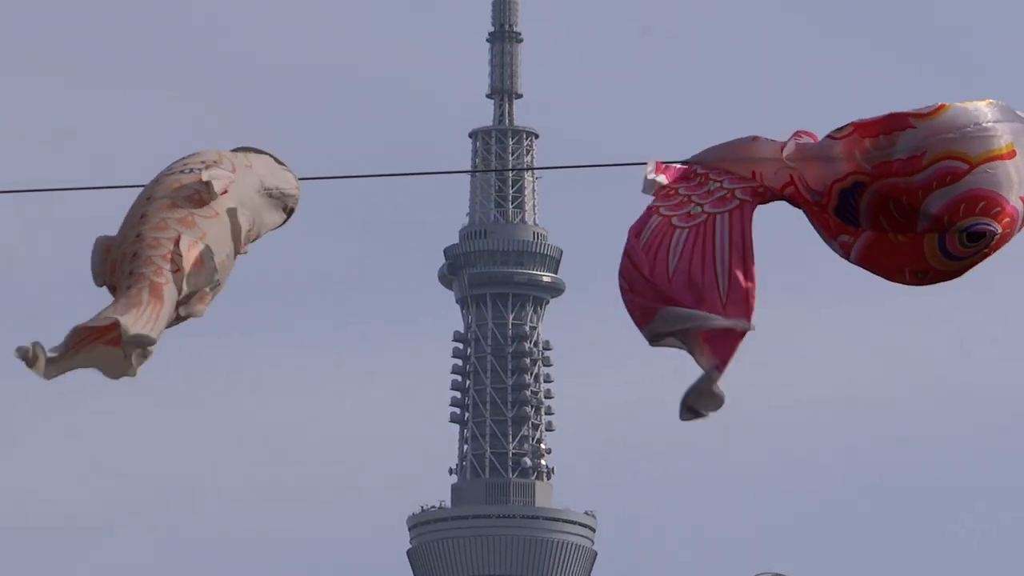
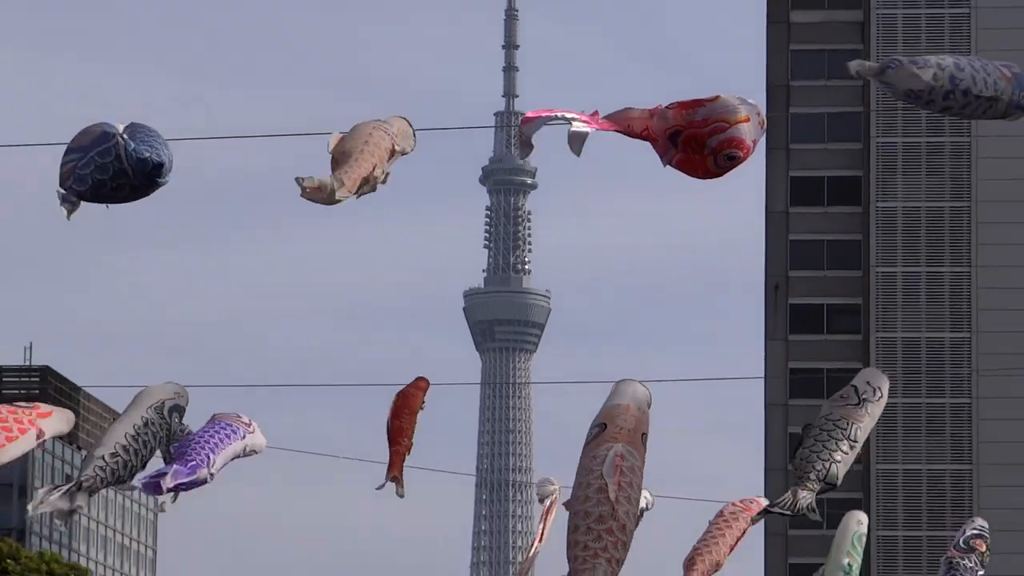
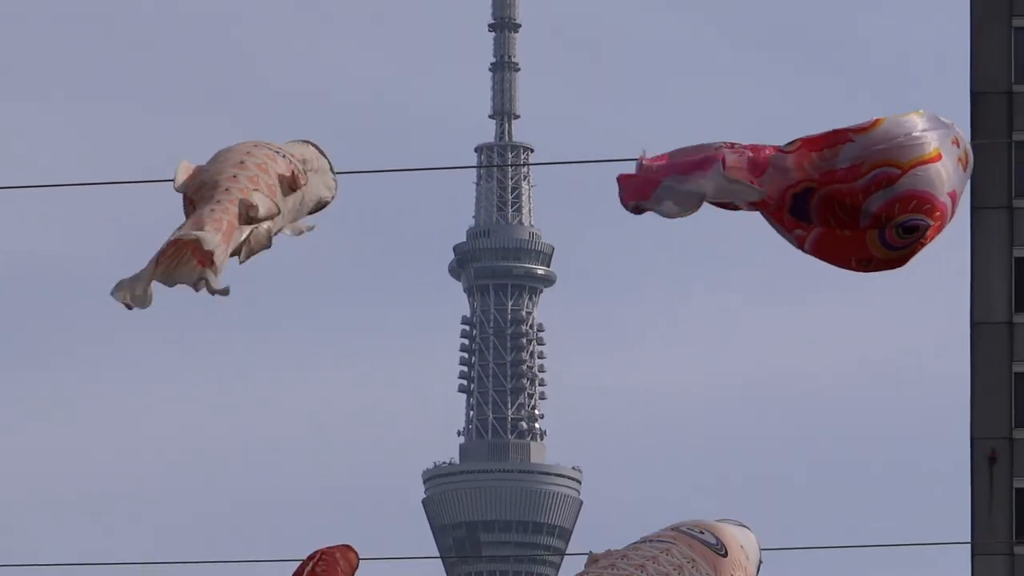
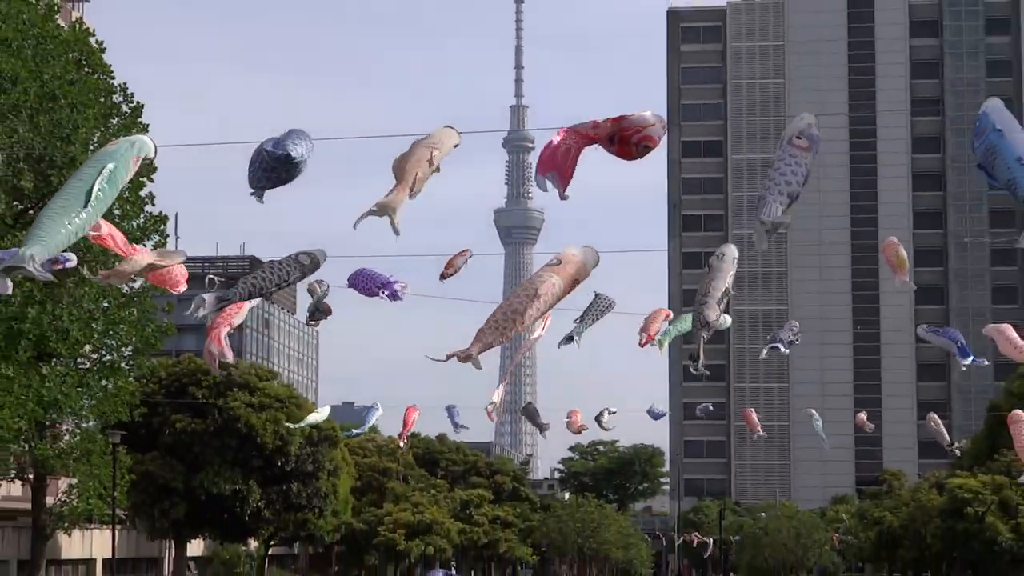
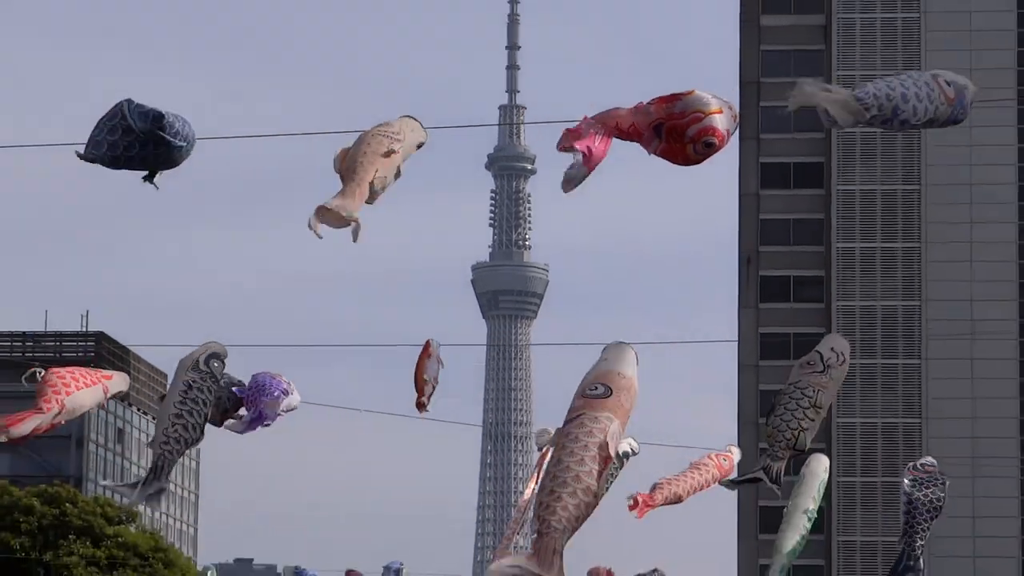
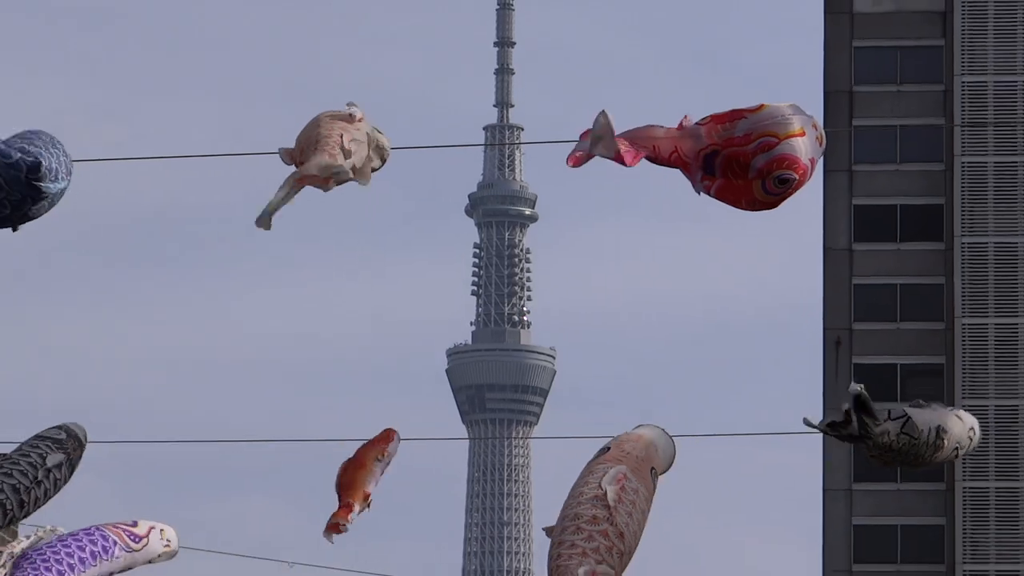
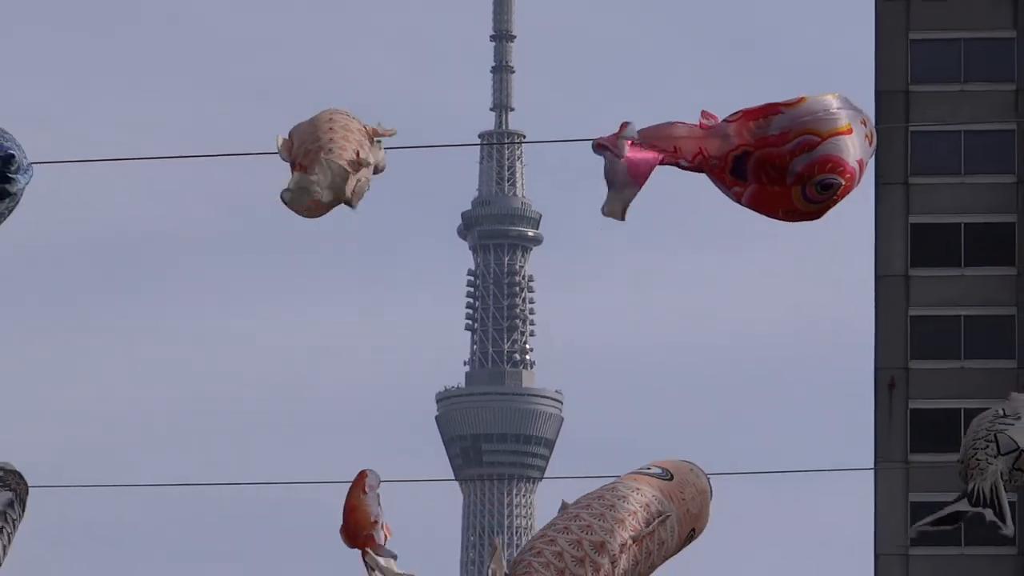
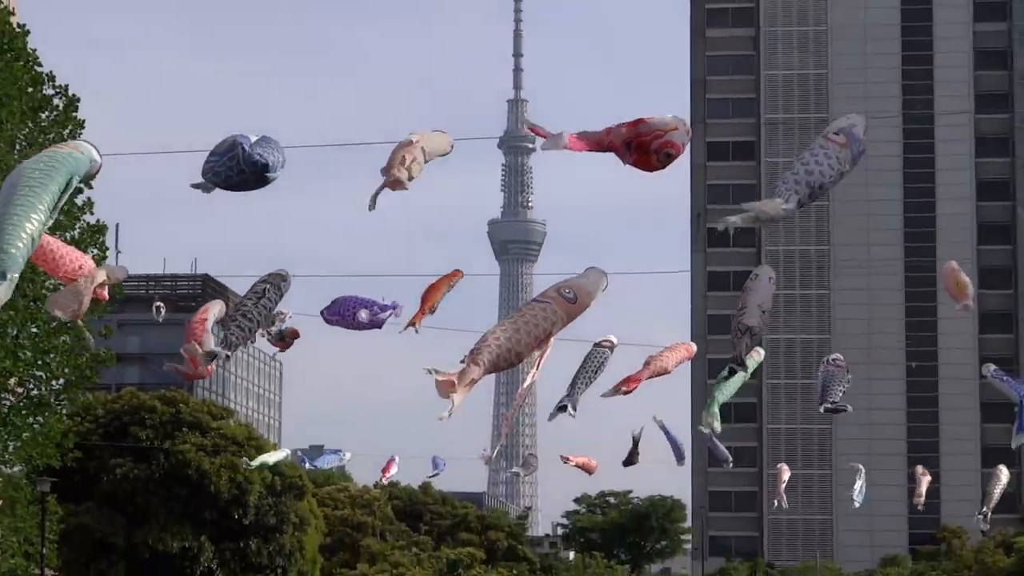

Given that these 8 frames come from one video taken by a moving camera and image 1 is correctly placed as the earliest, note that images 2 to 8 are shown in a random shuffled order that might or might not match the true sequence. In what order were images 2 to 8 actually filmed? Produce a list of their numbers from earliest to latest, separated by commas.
3, 7, 6, 2, 5, 8, 4
